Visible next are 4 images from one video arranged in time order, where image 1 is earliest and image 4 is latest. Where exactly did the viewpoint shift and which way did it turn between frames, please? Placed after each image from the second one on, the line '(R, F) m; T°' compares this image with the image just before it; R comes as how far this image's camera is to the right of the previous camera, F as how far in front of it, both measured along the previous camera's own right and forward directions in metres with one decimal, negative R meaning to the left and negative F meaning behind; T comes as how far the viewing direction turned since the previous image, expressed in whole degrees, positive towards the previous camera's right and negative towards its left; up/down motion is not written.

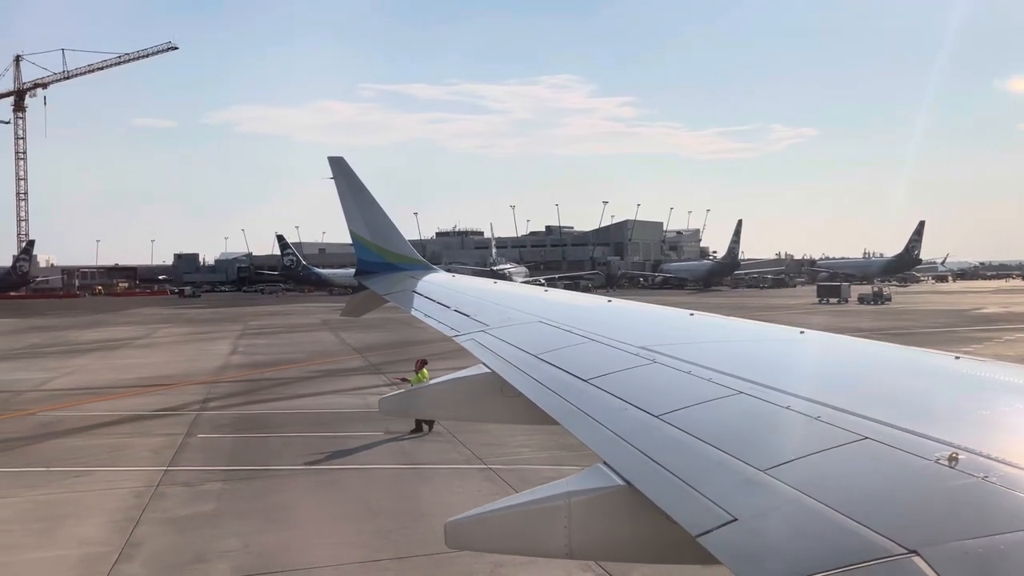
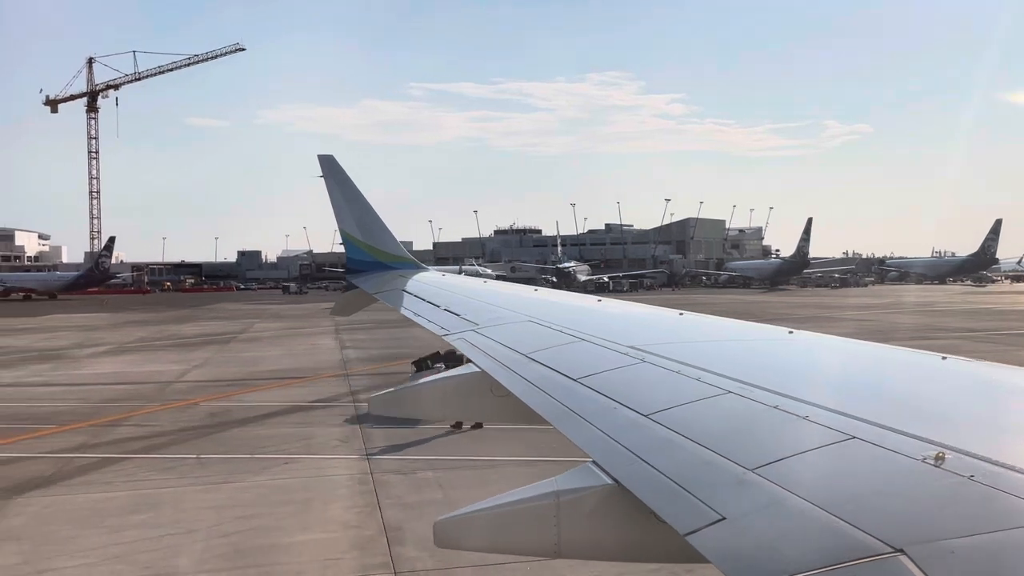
(-1.5, -0.1) m; -2°
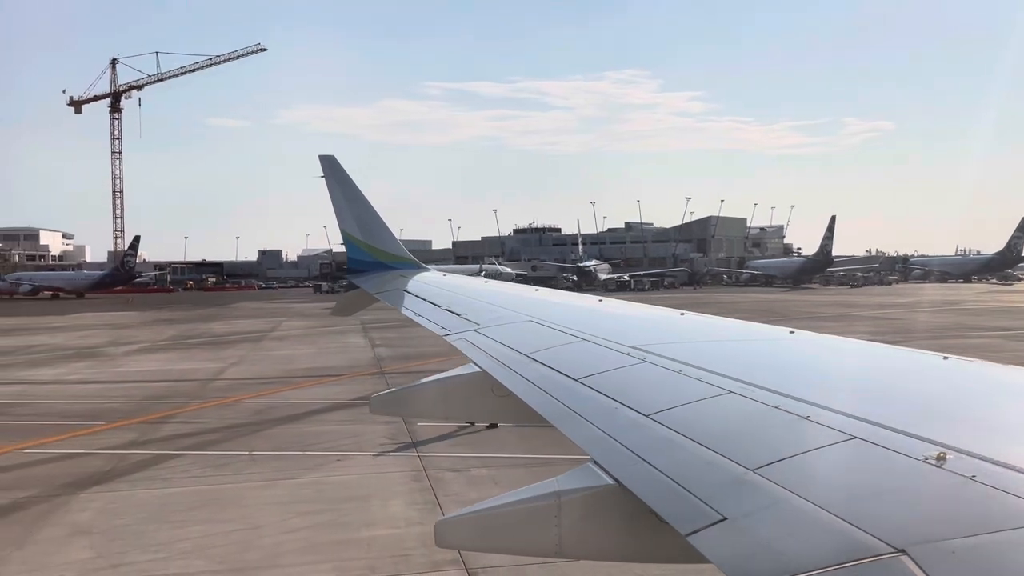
(-0.4, 0.0) m; -1°
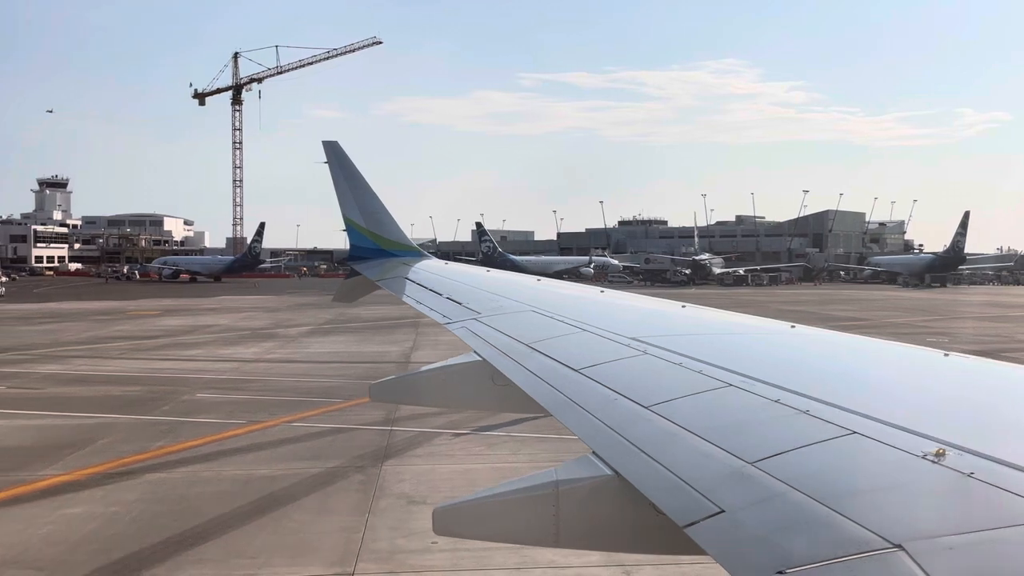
(-1.8, -0.2) m; -5°
